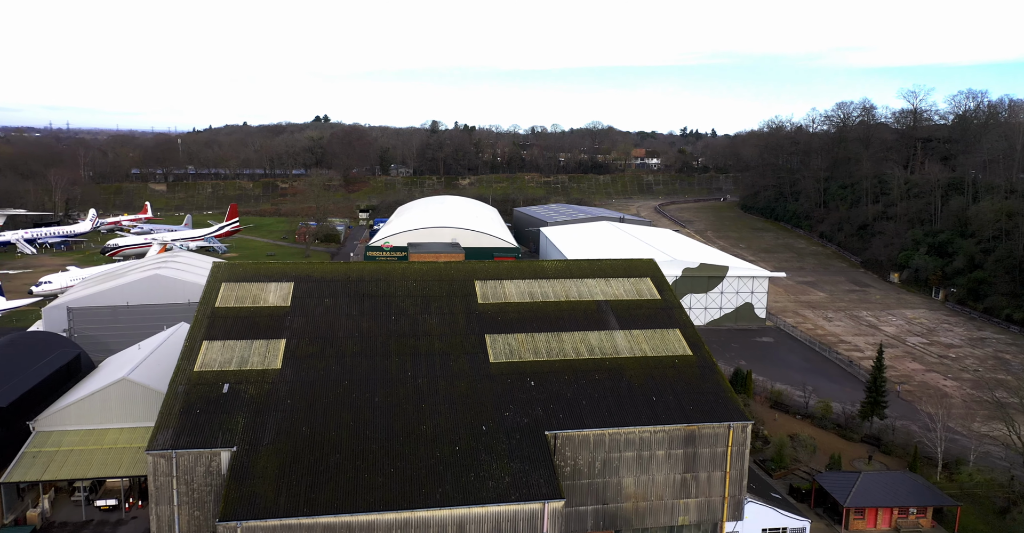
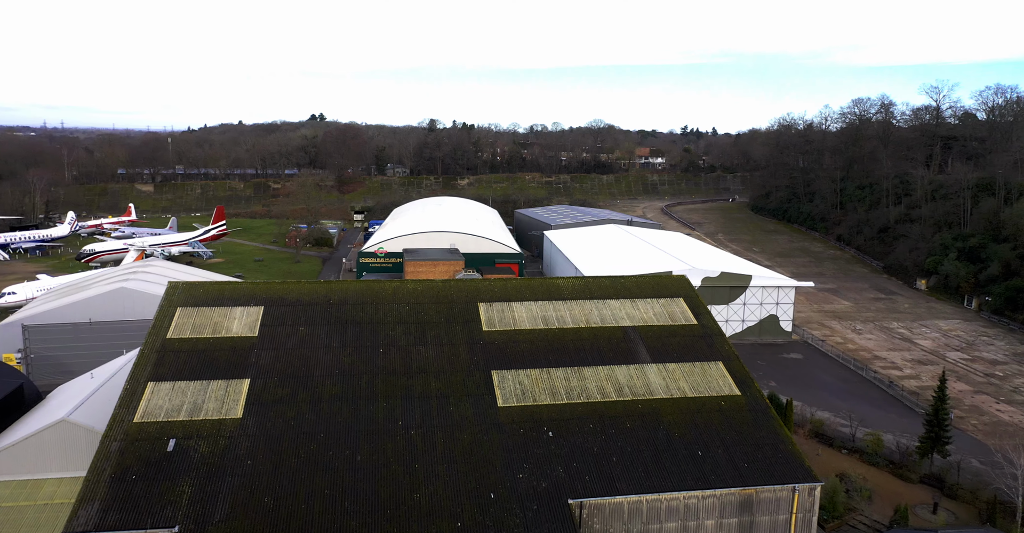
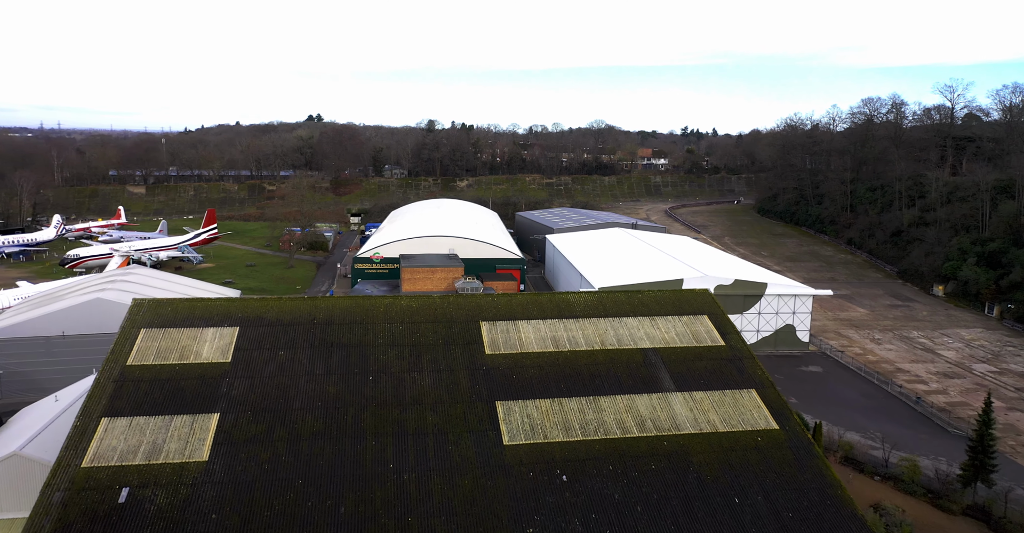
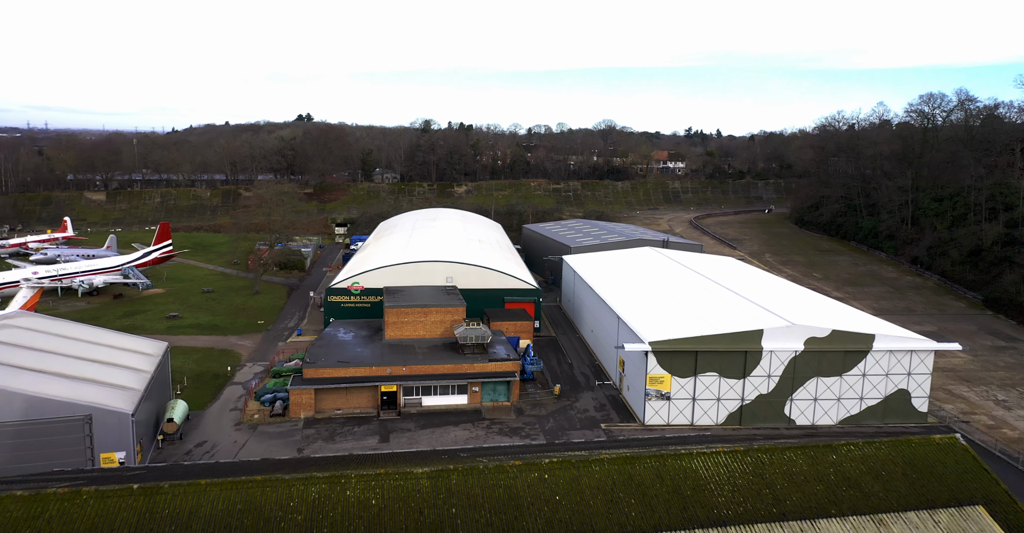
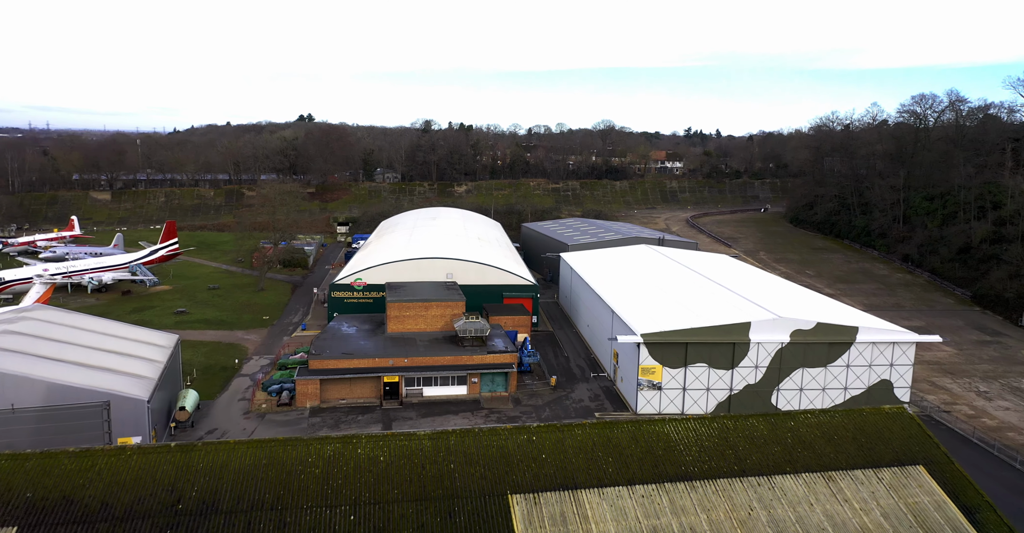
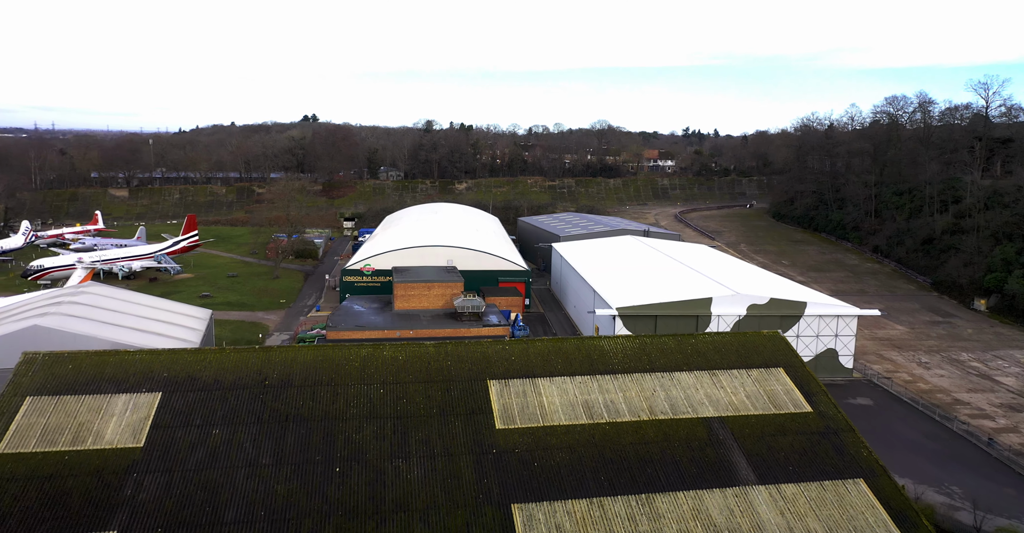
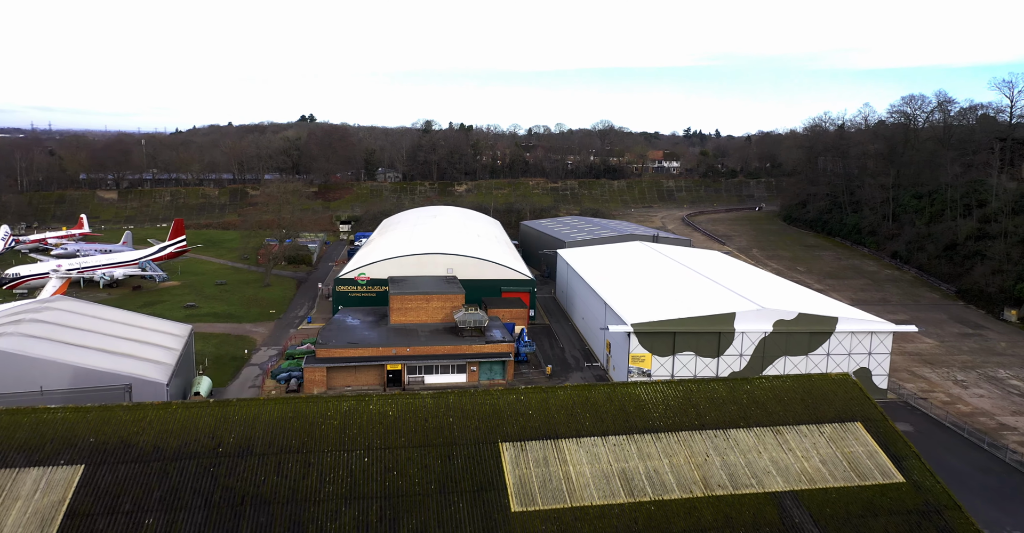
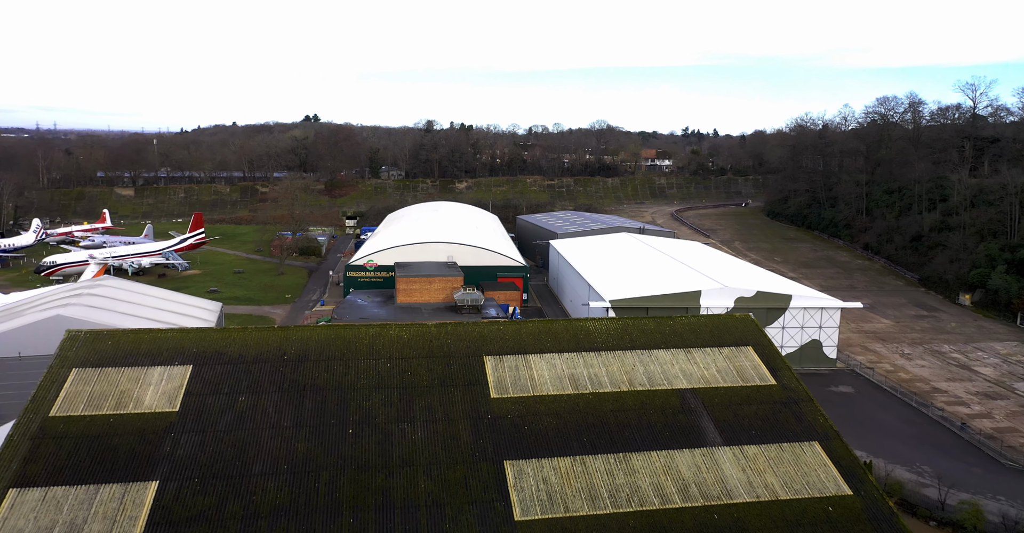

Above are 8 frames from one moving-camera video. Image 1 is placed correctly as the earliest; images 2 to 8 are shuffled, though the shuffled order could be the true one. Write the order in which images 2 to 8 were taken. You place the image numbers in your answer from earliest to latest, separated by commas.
2, 3, 8, 6, 7, 5, 4
